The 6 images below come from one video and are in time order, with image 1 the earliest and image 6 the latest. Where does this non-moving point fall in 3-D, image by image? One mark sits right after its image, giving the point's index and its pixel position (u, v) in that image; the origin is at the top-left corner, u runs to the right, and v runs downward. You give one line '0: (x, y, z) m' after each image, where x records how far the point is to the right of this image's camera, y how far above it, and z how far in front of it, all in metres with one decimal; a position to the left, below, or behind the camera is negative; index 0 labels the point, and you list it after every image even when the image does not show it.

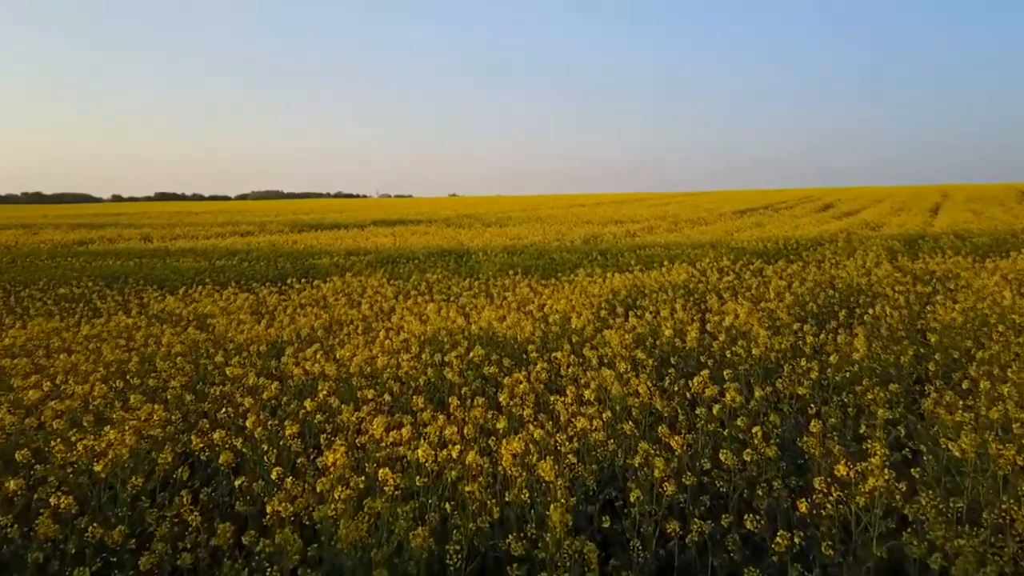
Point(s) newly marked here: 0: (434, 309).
0: (-1.2, -0.4, +10.6) m
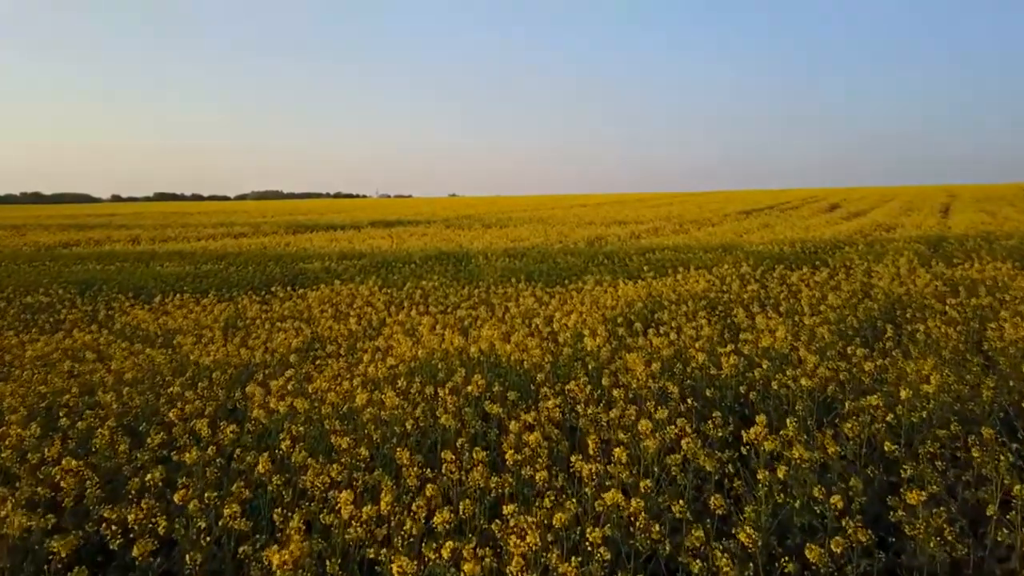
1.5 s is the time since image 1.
0: (-1.1, -0.5, +9.5) m
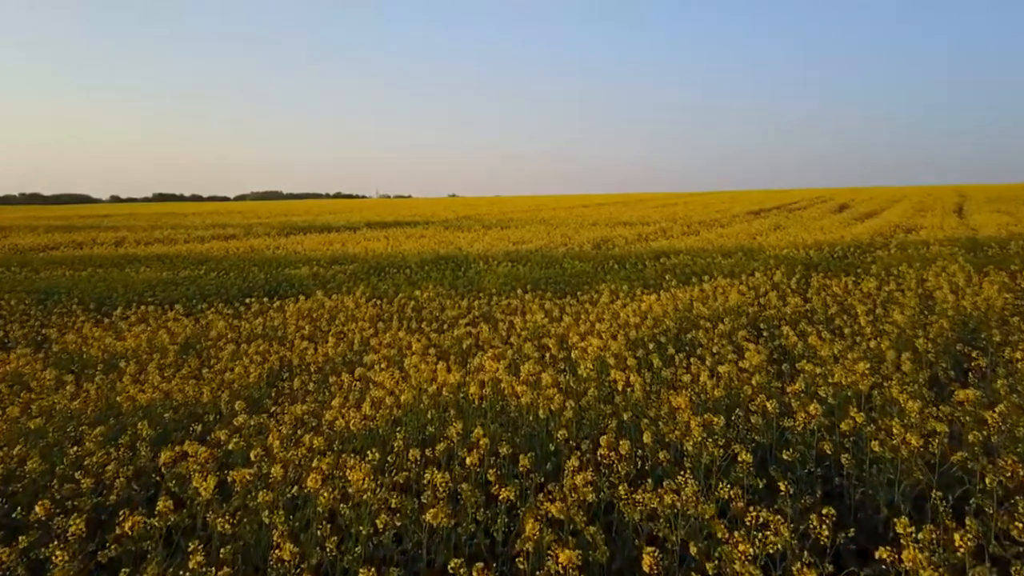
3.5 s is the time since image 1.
0: (-1.1, -0.7, +8.0) m
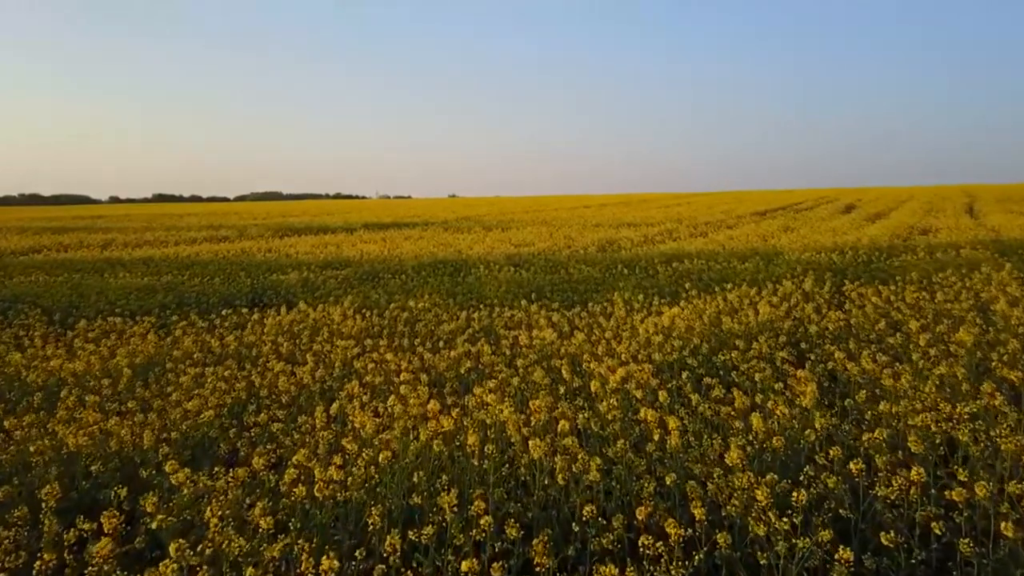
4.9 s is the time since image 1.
0: (-1.0, -0.9, +6.8) m
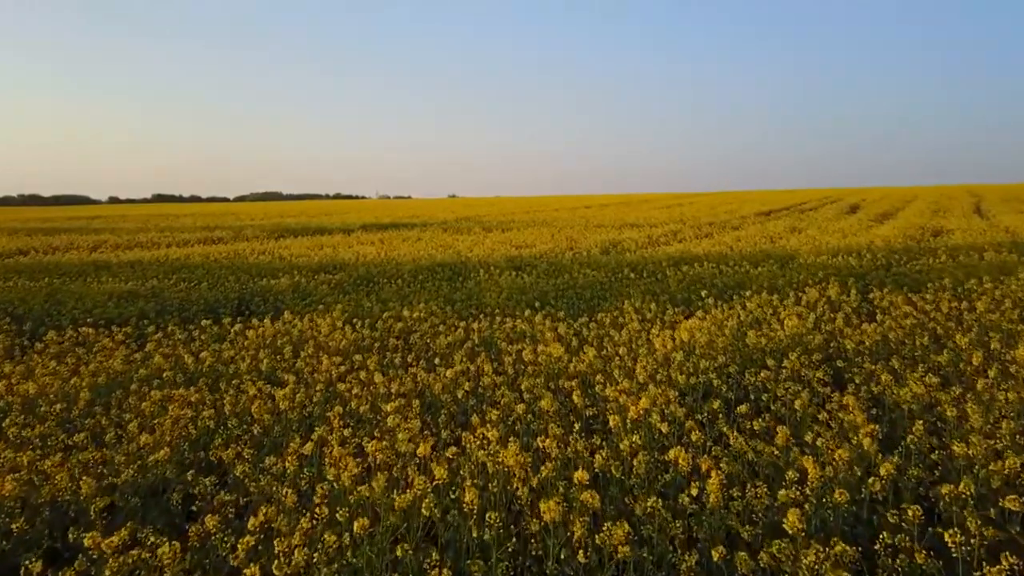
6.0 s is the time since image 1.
0: (-1.0, -1.0, +6.0) m
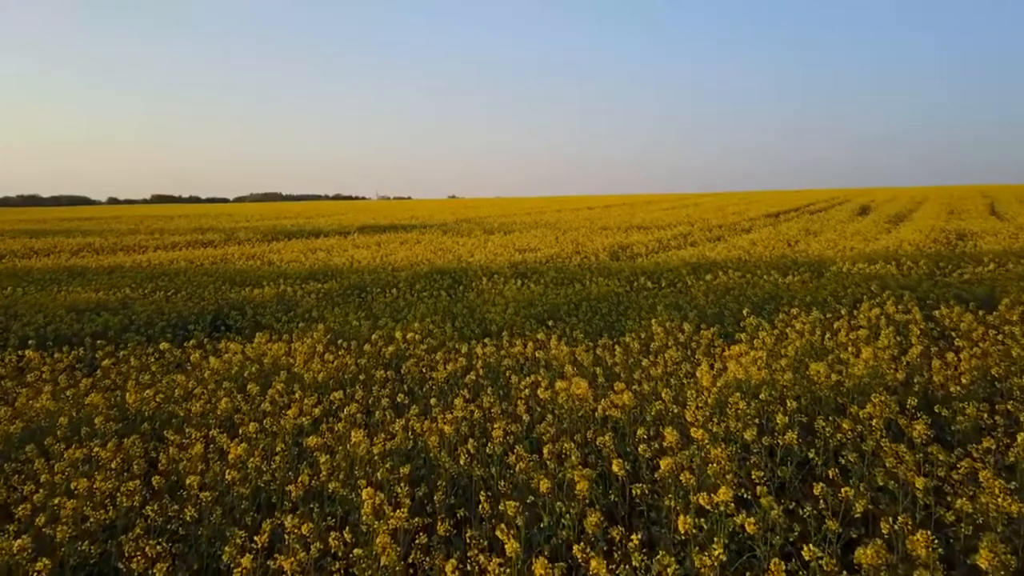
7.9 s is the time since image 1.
0: (-0.8, -1.3, +4.6) m
